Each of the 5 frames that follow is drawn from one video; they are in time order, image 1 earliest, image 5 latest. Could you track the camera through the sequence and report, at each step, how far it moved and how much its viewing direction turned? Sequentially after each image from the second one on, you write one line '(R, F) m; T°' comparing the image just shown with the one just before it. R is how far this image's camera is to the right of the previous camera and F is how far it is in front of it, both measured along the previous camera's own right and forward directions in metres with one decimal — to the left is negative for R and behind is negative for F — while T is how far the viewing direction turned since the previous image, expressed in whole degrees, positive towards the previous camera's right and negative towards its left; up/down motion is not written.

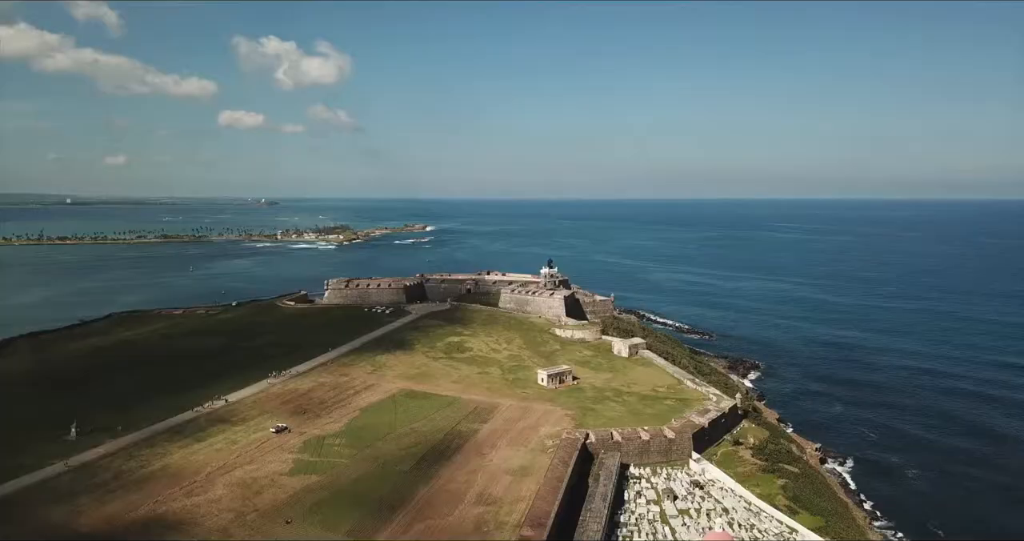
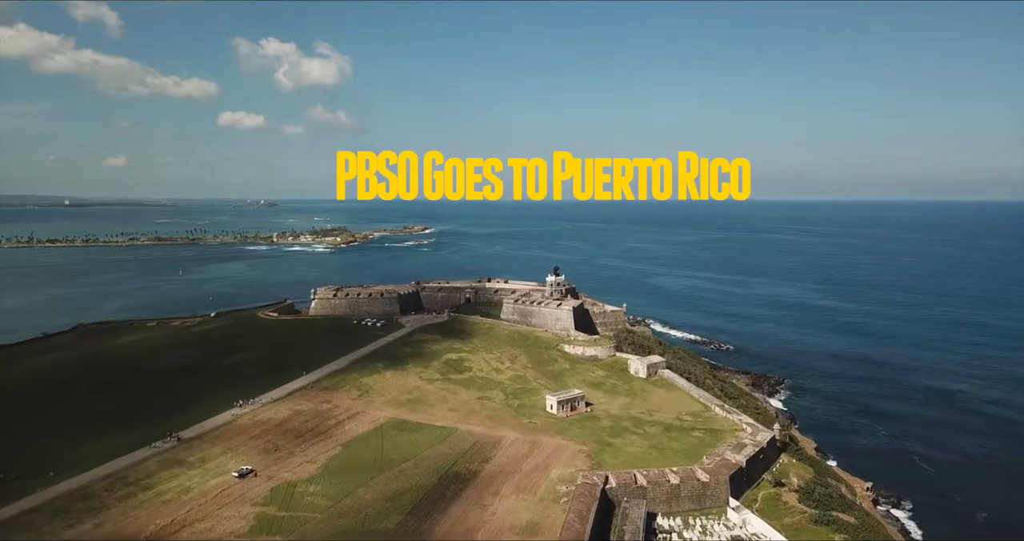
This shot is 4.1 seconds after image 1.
(-0.2, +3.5) m; 0°
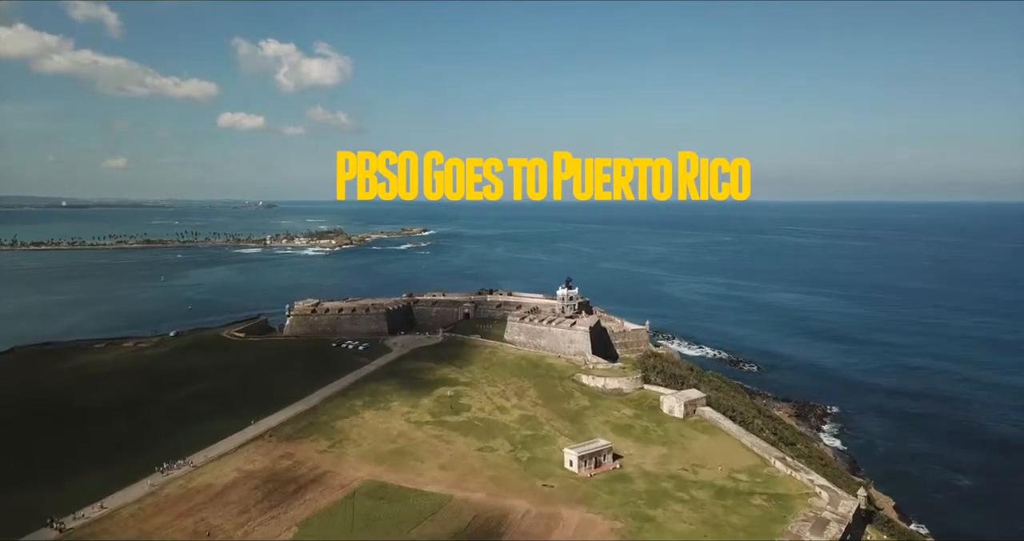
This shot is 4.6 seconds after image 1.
(-0.3, +5.3) m; 0°
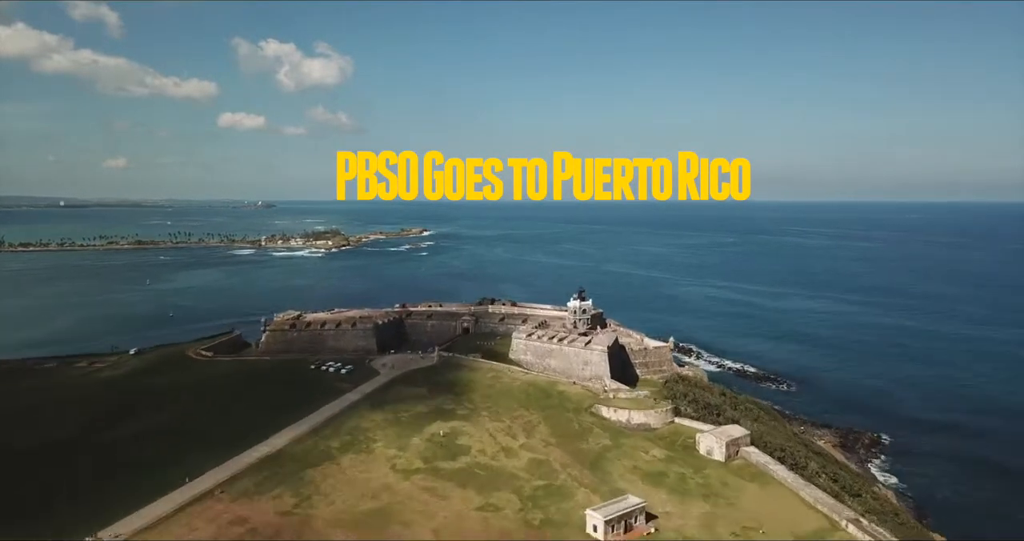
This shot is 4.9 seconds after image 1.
(-0.3, +4.1) m; 0°
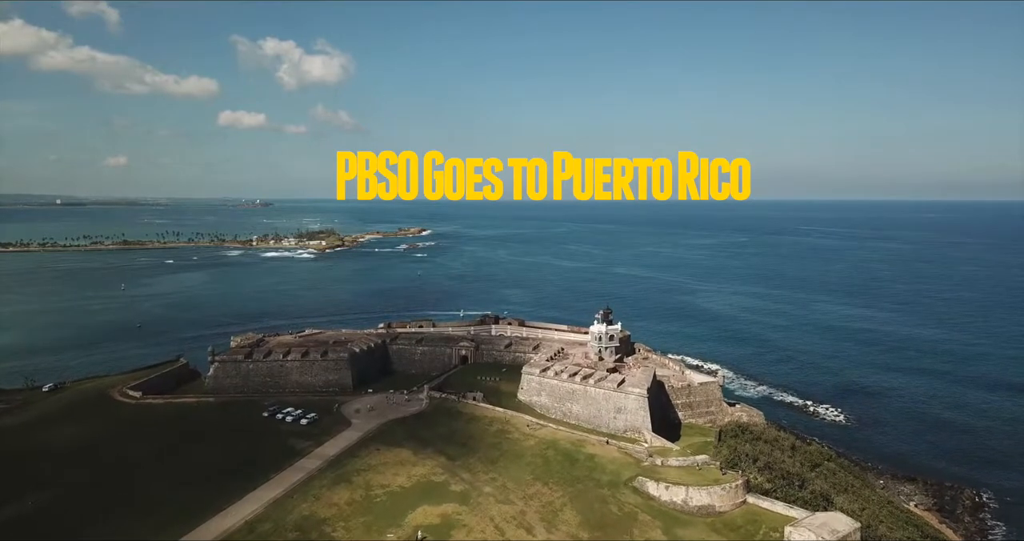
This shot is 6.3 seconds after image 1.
(-0.4, +6.1) m; 0°
